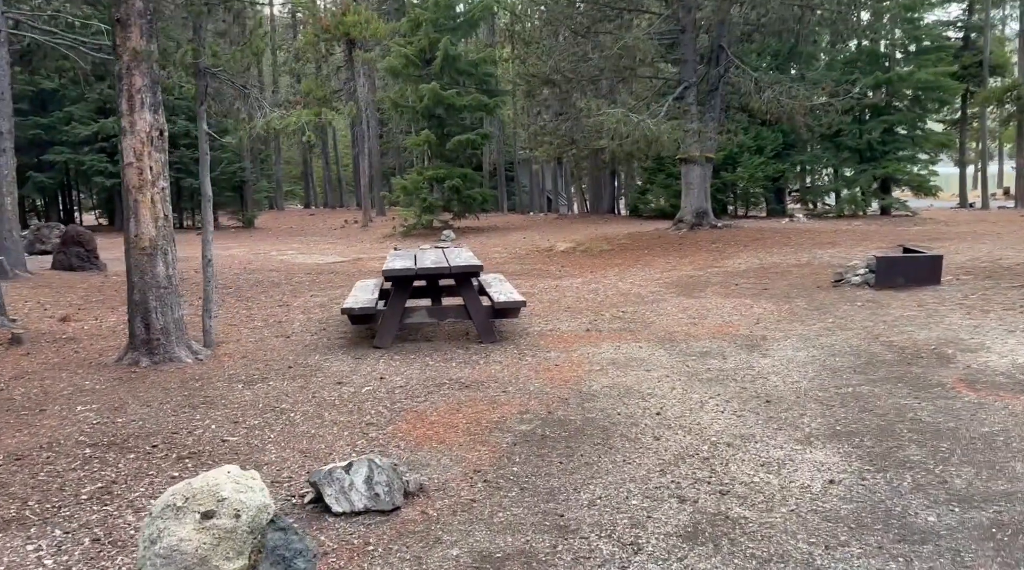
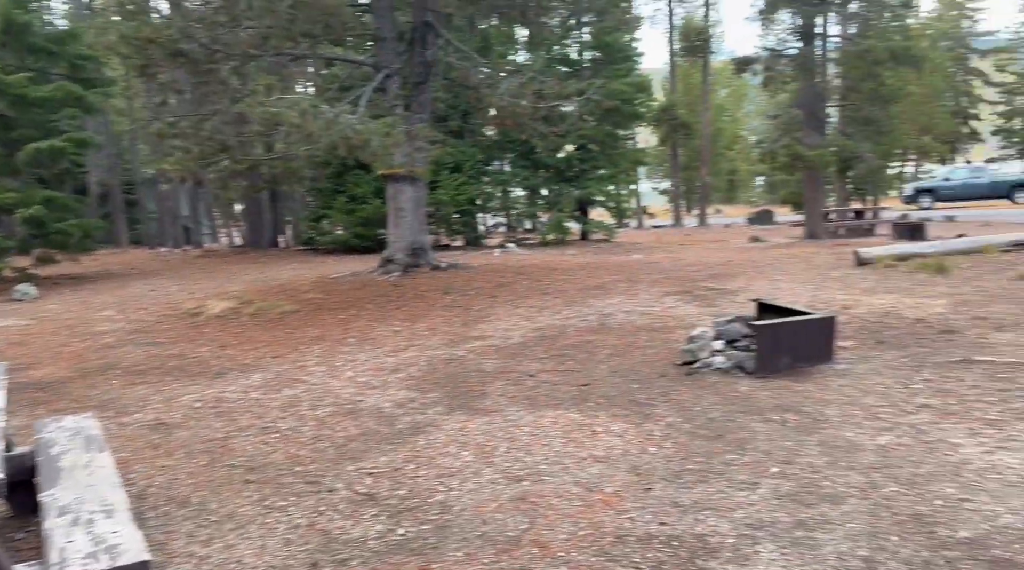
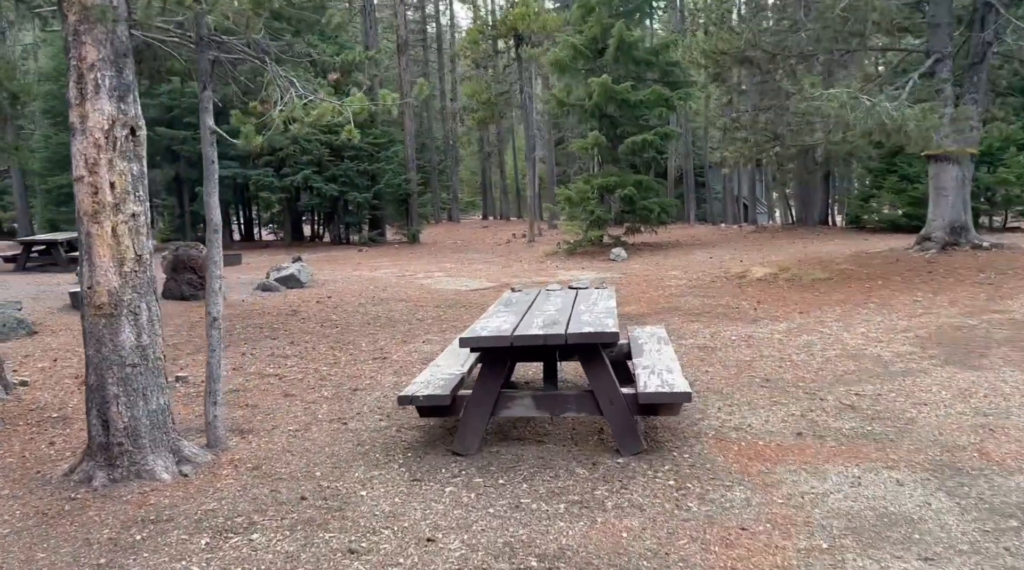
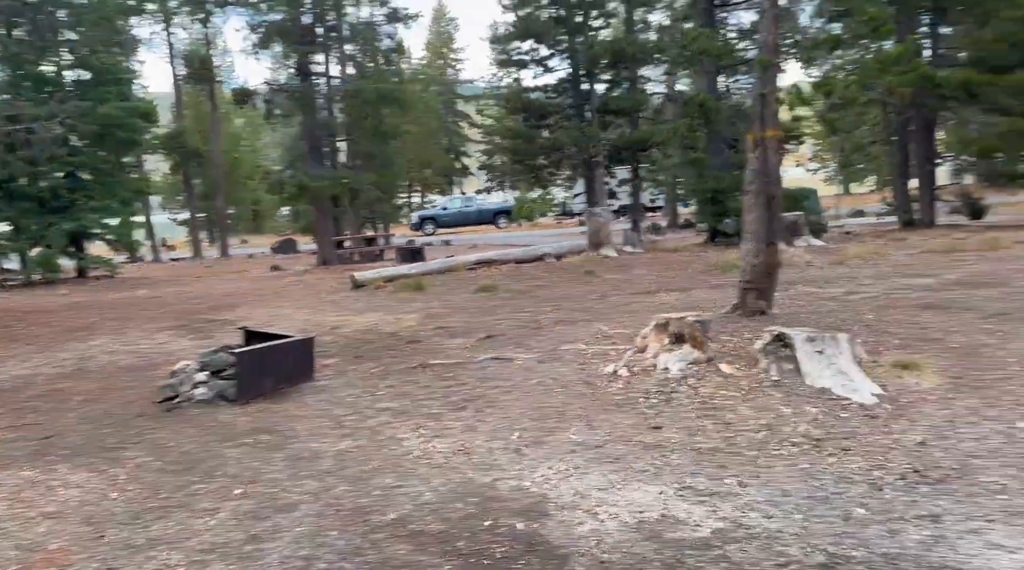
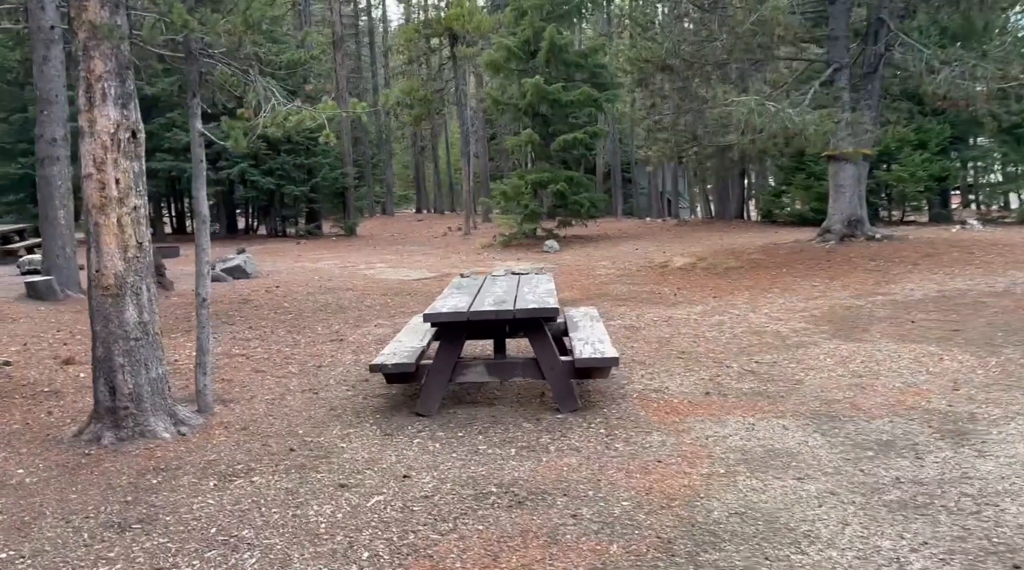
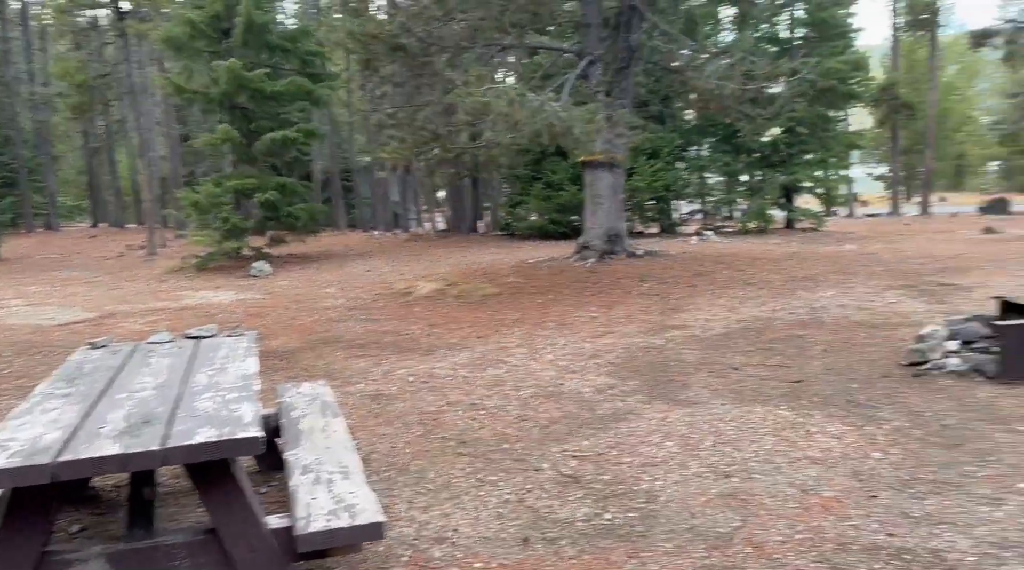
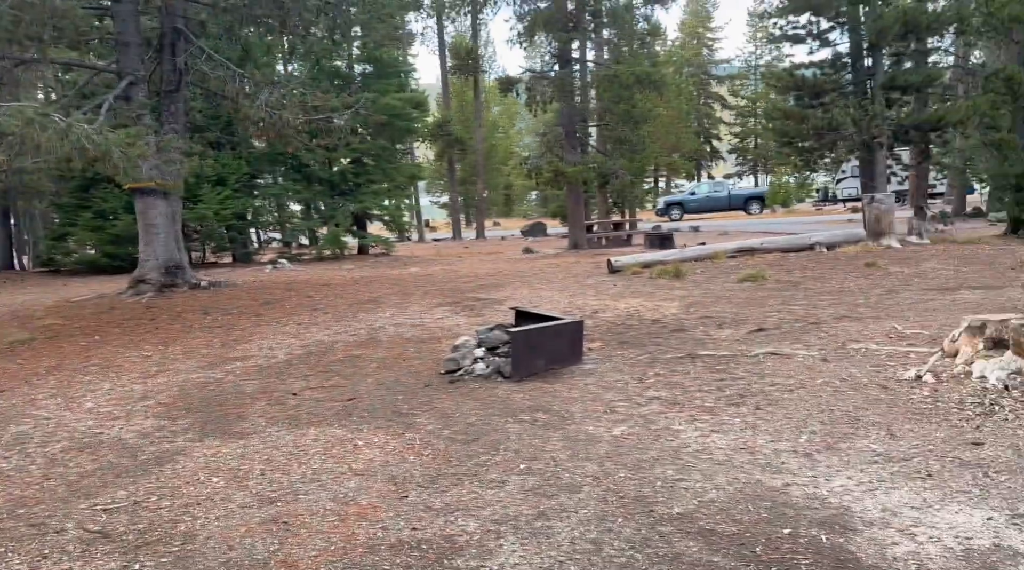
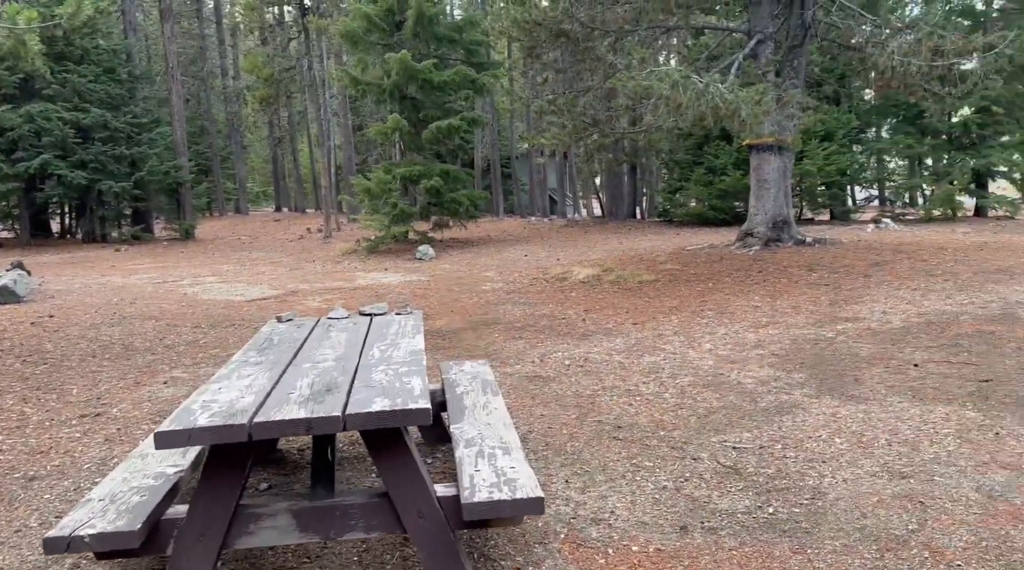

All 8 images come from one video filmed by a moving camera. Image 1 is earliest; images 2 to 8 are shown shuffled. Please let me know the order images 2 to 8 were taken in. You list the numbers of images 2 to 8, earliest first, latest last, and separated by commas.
5, 3, 8, 6, 2, 7, 4
